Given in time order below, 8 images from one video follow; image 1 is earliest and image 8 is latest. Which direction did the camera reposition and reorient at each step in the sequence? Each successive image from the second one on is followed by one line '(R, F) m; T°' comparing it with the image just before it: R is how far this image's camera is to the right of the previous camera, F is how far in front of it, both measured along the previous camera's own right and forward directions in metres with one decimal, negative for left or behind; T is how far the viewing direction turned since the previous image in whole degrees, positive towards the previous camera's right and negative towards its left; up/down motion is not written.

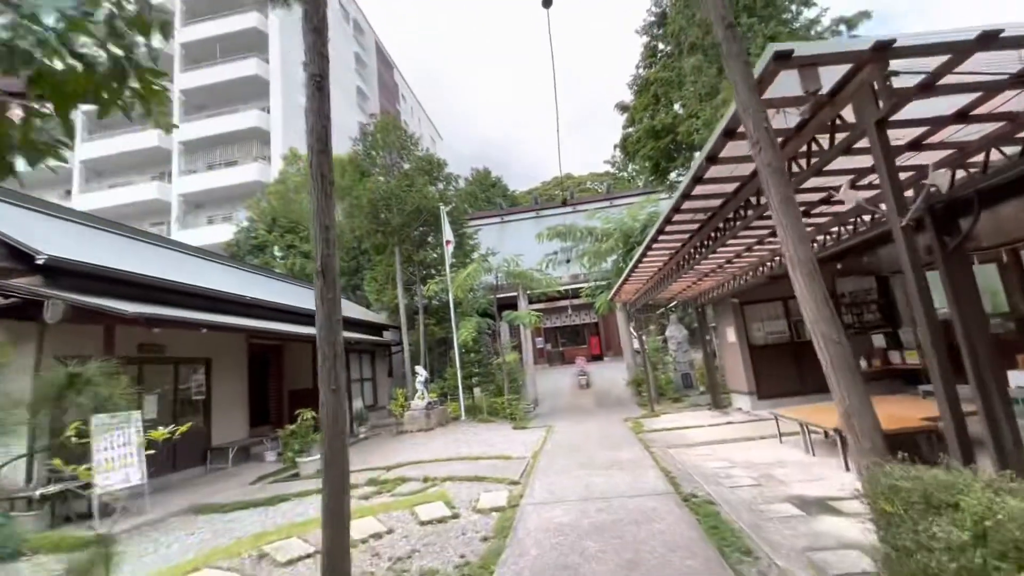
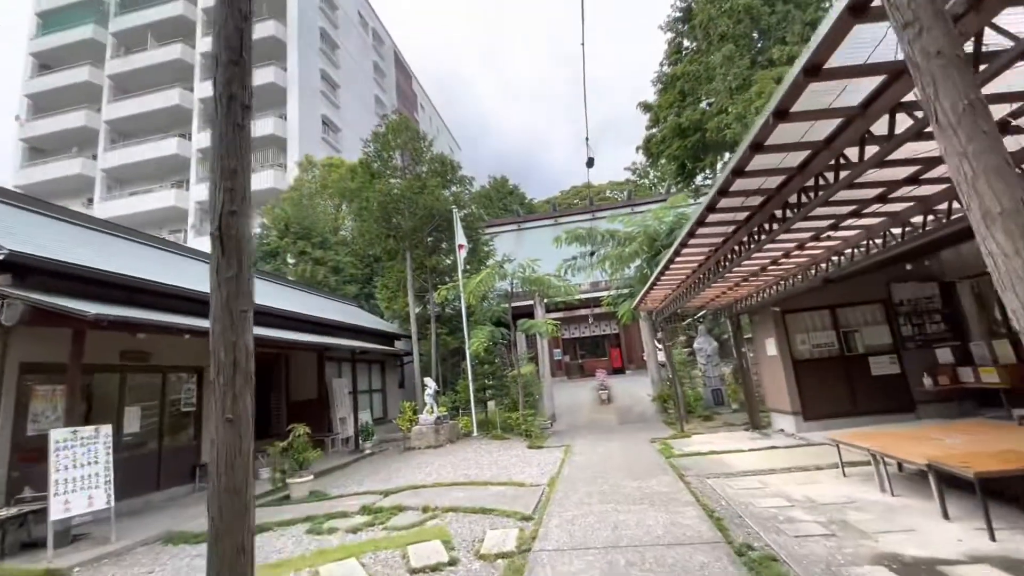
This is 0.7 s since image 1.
(0.0, +0.7) m; -2°
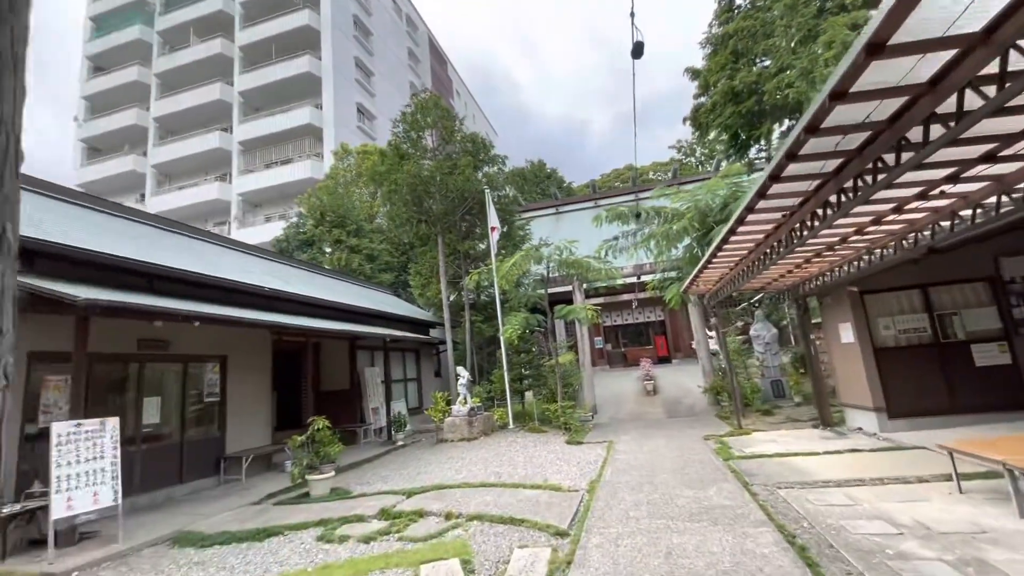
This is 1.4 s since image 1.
(+0.1, +0.6) m; -5°
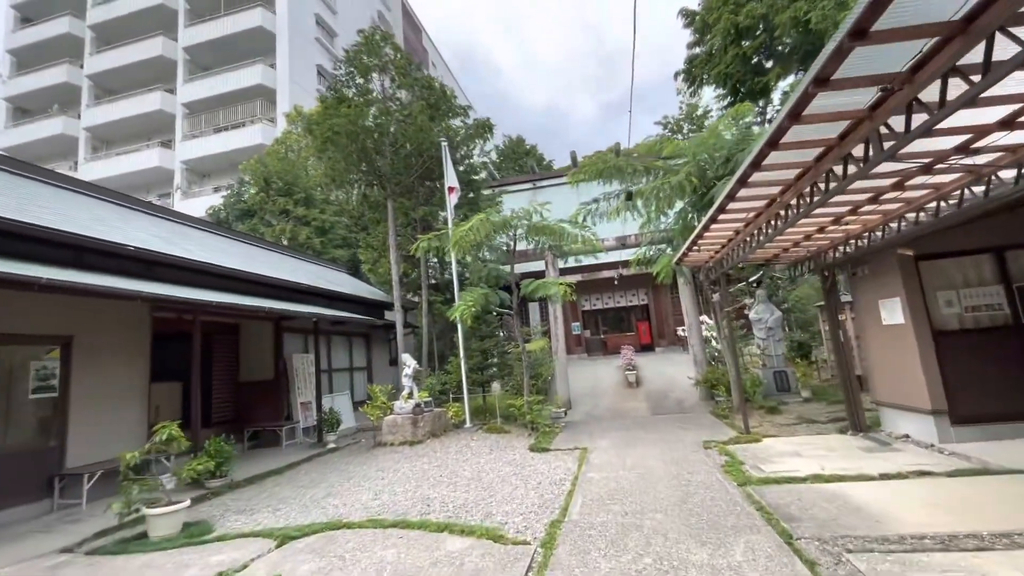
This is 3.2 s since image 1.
(+0.4, +1.7) m; +2°
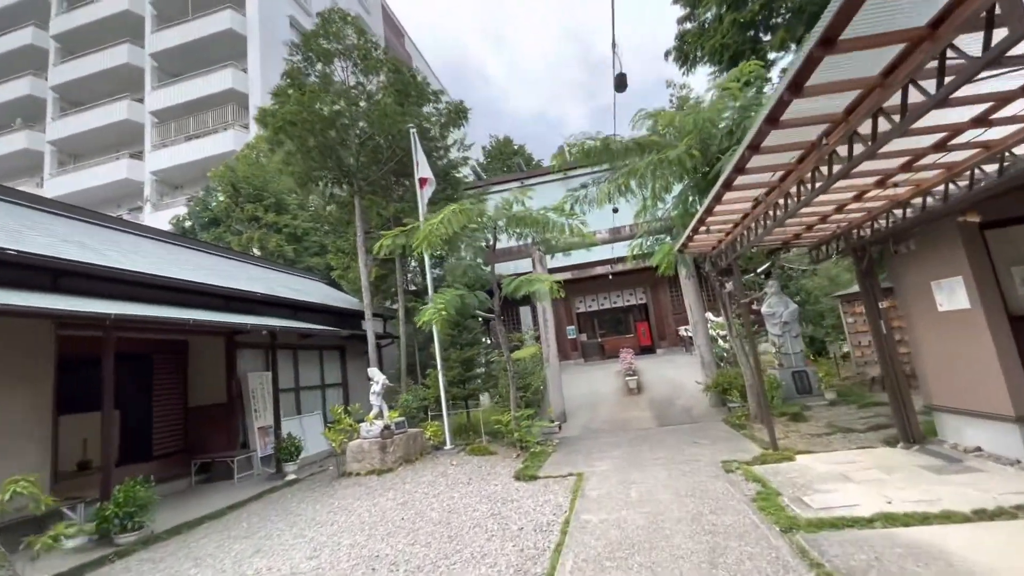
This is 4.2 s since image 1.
(+0.2, +1.0) m; 0°
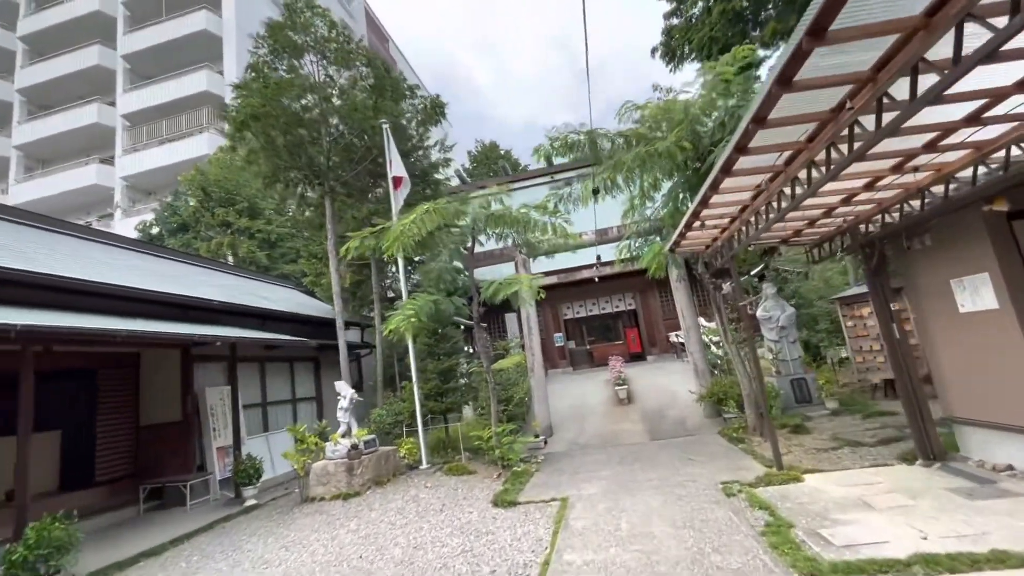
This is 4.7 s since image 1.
(+0.1, +0.5) m; +1°
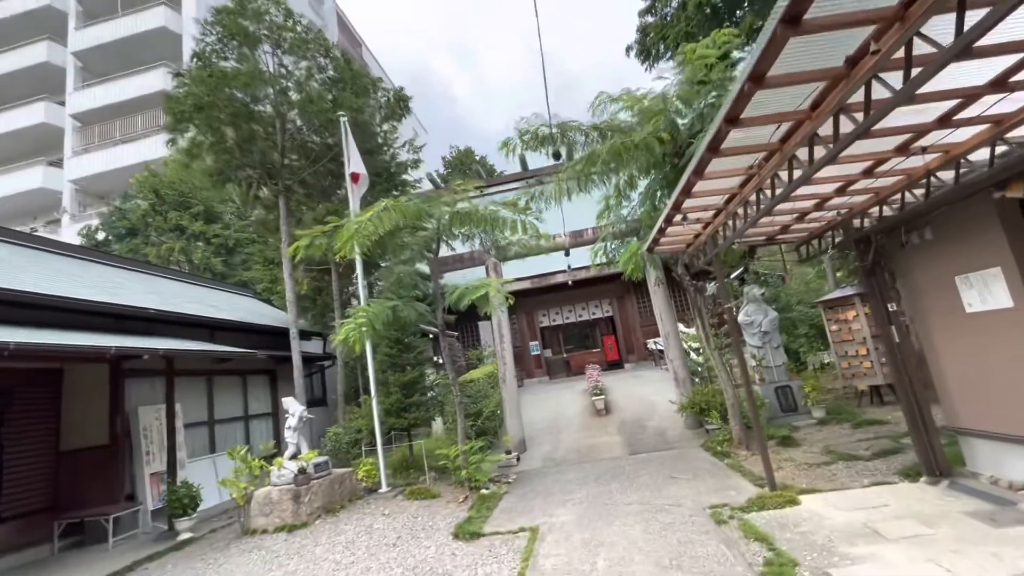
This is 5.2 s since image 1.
(+0.1, +0.5) m; +3°
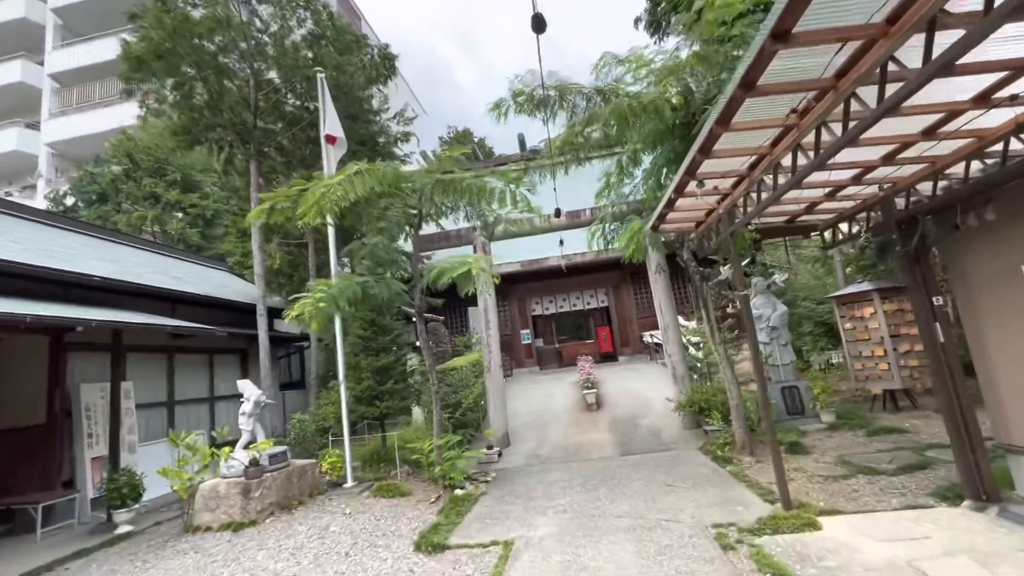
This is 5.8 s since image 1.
(+0.1, +0.6) m; 0°
